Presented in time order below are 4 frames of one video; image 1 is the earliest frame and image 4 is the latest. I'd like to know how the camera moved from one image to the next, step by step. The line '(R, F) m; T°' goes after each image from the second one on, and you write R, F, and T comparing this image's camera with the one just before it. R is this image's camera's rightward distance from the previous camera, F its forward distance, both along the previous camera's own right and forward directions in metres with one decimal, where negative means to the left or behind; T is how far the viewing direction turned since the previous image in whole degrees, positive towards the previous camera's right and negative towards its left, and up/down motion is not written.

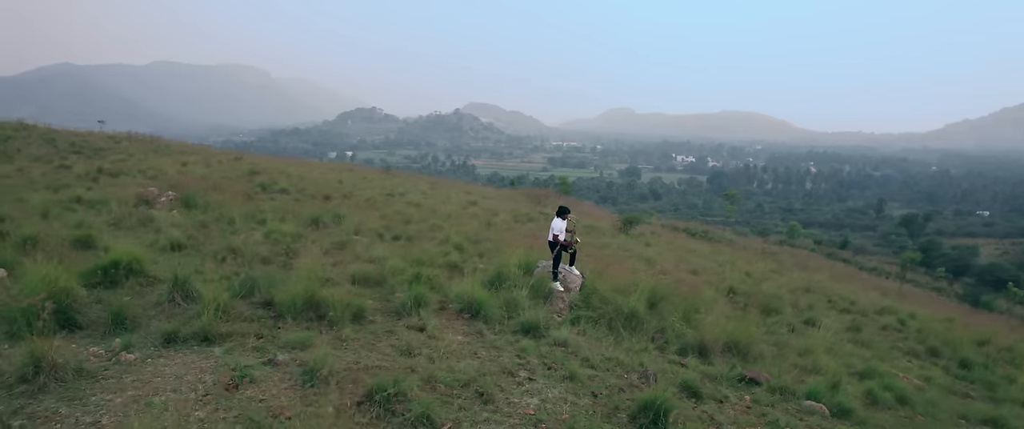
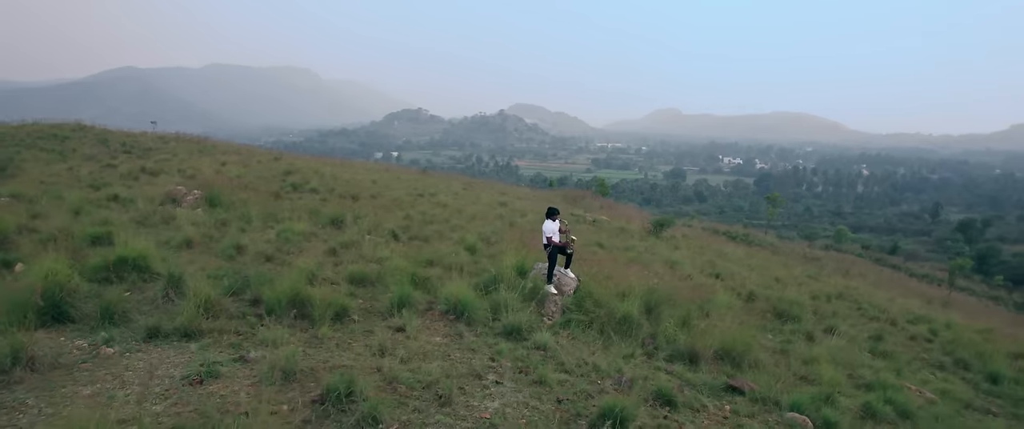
(+0.5, +0.1) m; -4°
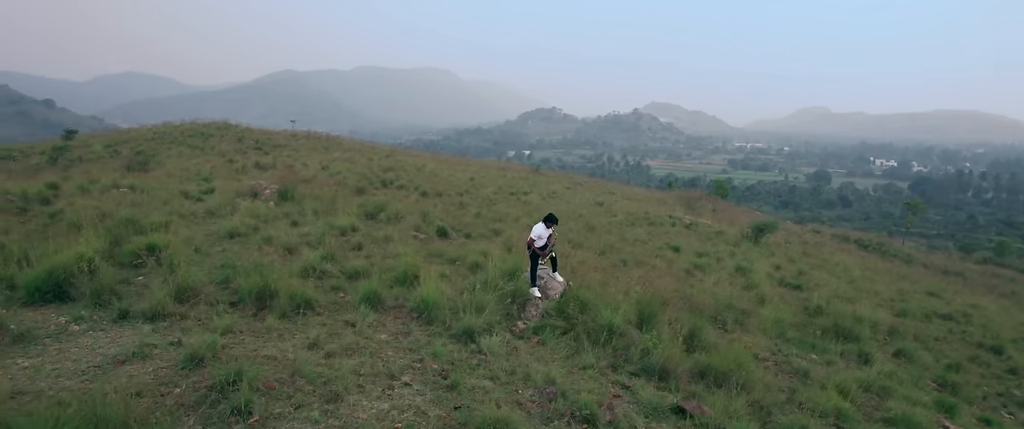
(+1.4, +0.3) m; -12°
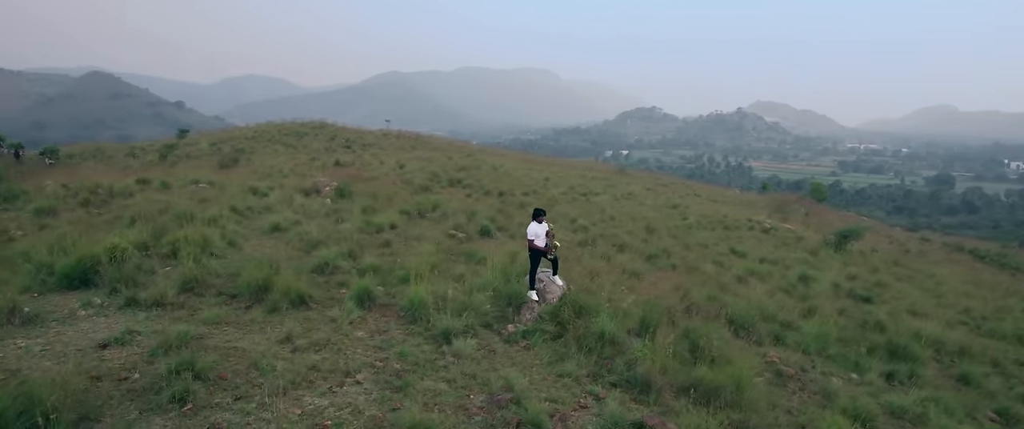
(+0.9, +0.2) m; -9°
